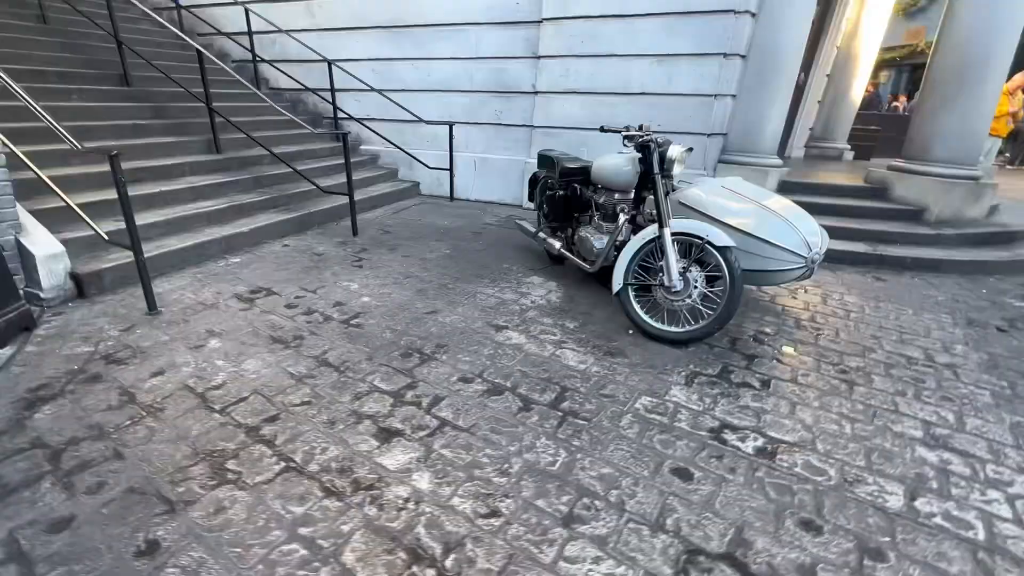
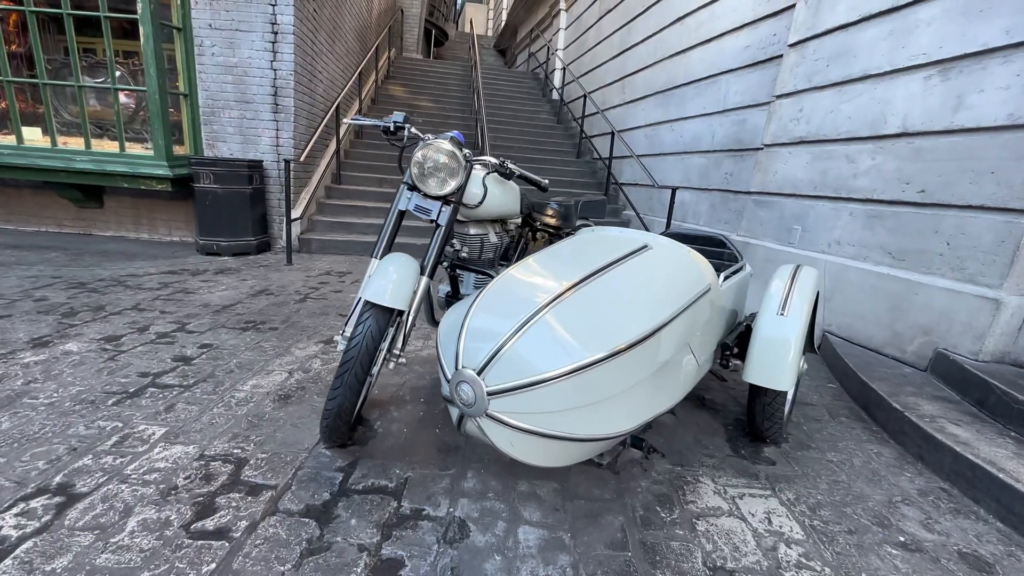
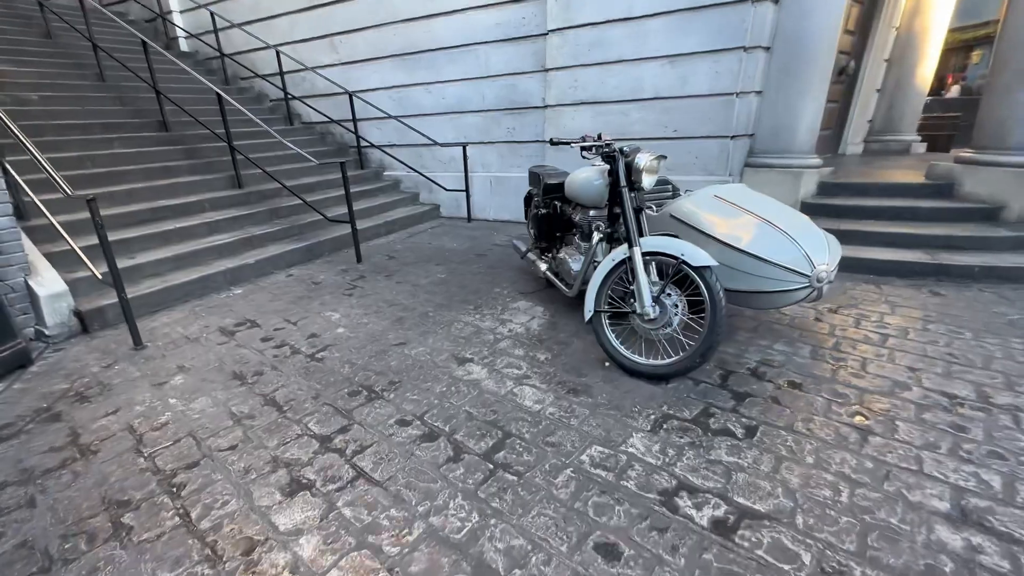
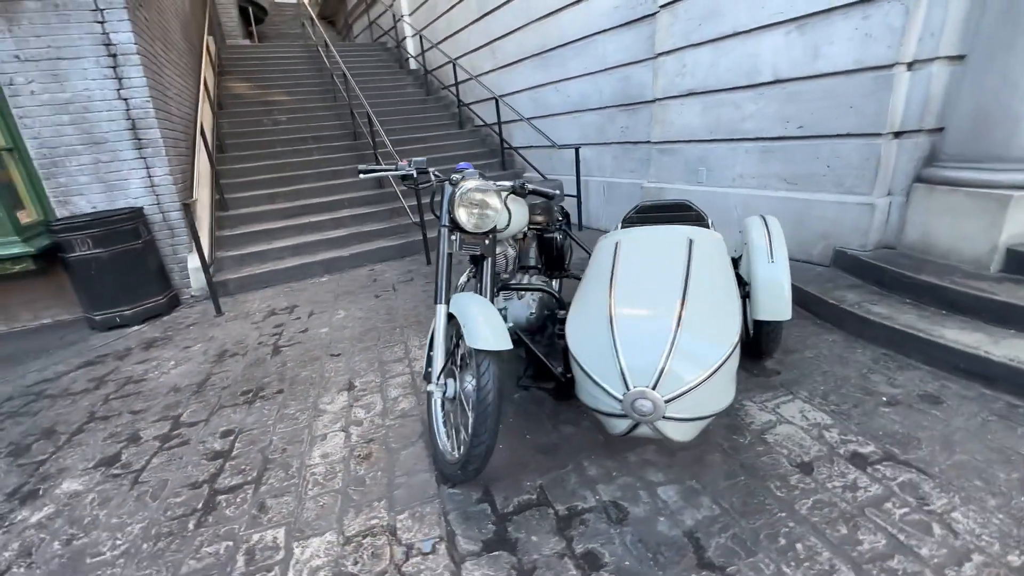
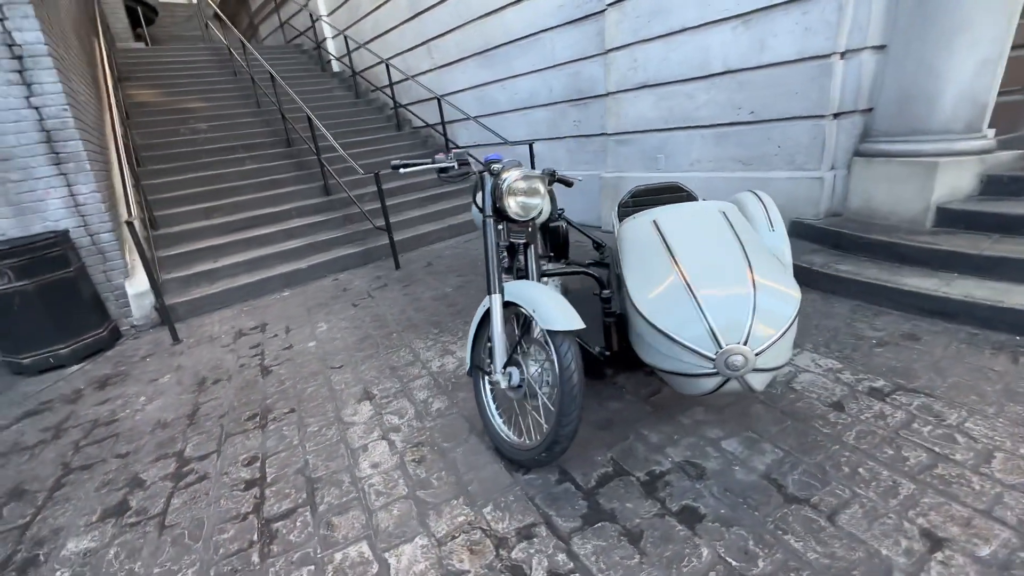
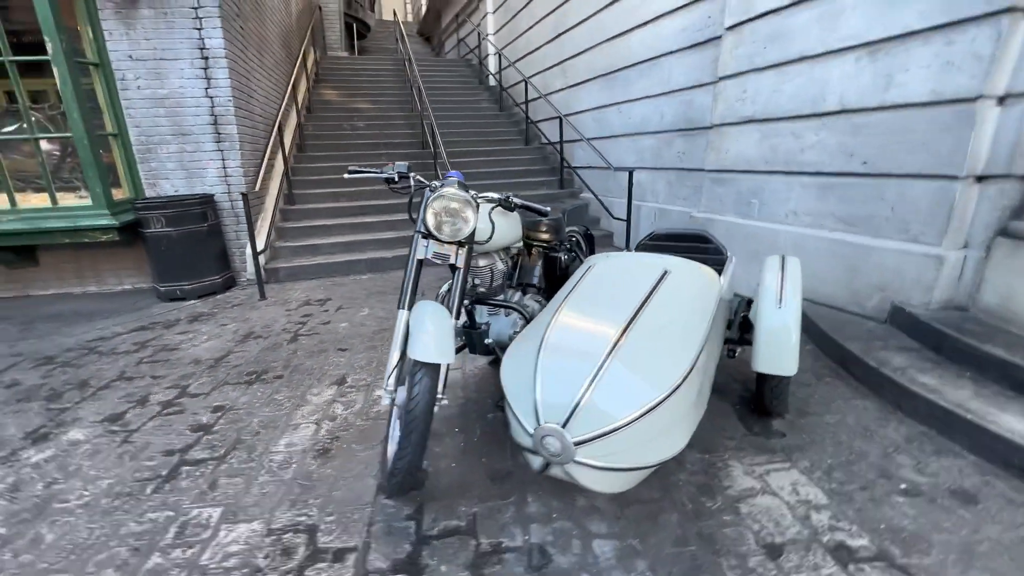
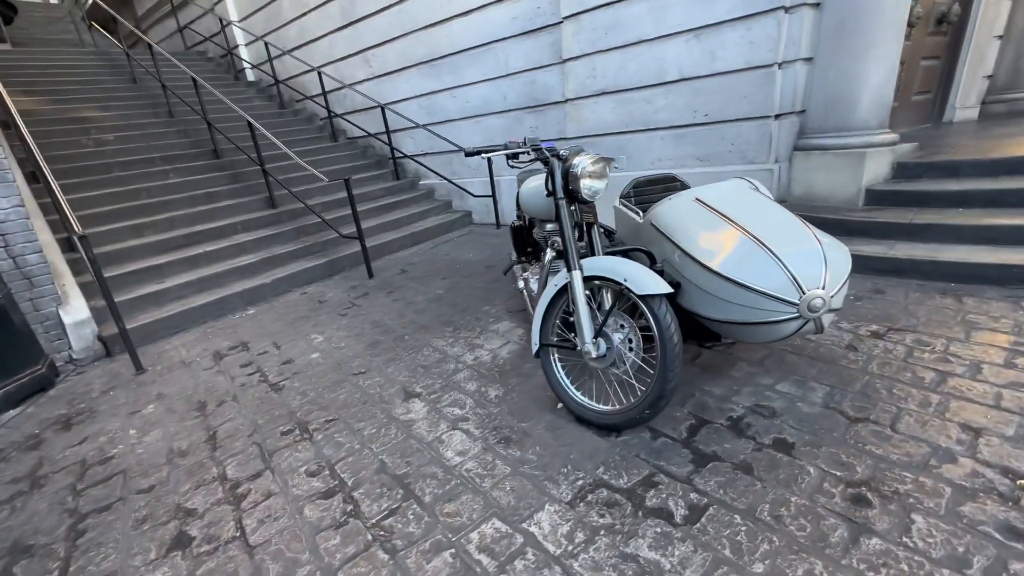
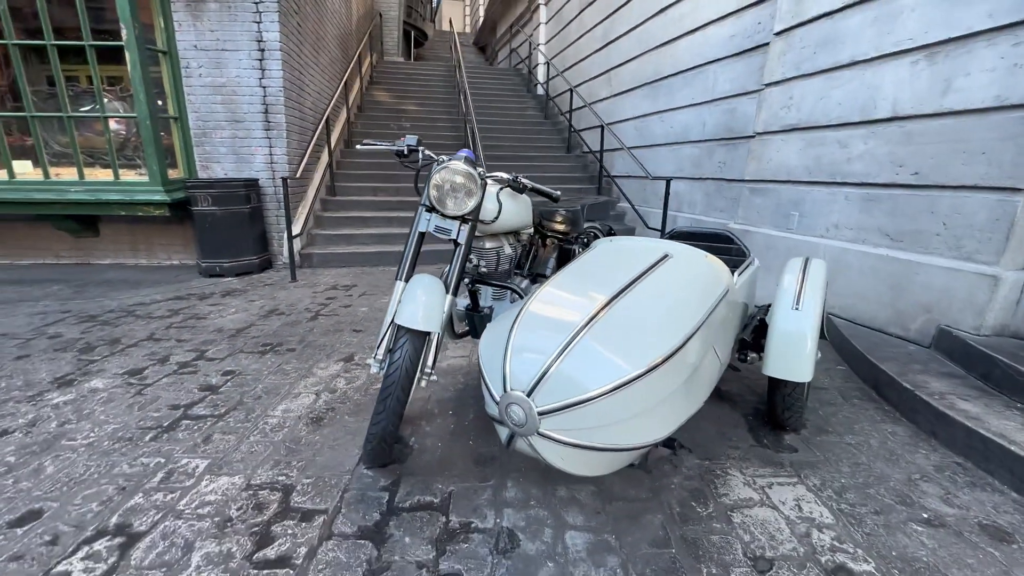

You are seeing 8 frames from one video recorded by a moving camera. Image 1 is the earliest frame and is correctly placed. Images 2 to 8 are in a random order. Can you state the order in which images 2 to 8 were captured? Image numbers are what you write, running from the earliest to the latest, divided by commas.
3, 7, 5, 4, 6, 8, 2
